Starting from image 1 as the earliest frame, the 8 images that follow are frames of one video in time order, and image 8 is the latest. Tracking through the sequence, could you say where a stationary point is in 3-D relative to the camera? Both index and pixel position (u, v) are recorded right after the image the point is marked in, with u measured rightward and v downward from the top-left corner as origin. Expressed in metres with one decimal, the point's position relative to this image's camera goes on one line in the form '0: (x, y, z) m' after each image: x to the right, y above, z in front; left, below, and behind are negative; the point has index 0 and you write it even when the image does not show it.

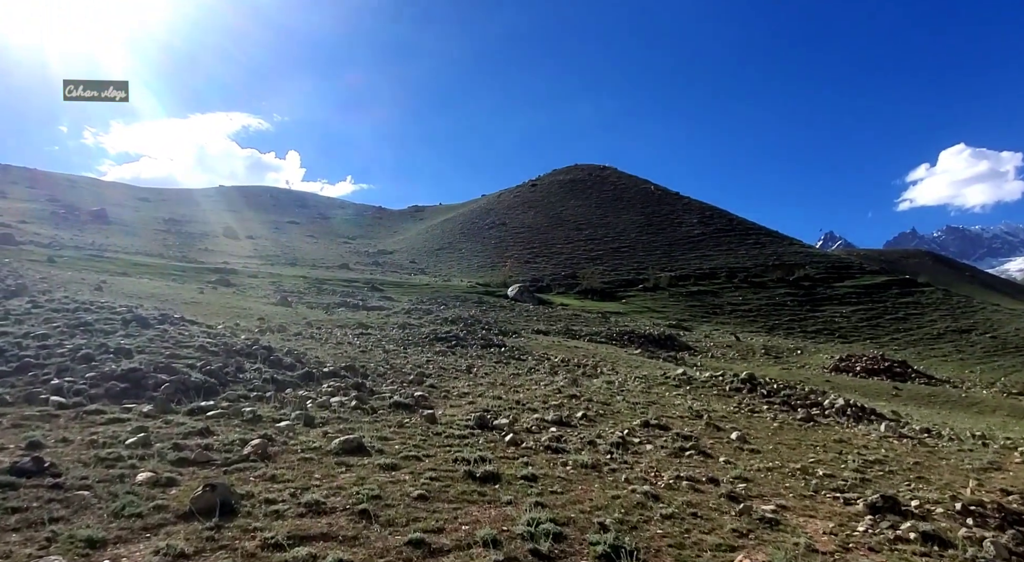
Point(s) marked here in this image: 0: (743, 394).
0: (+6.4, -3.1, +16.2) m
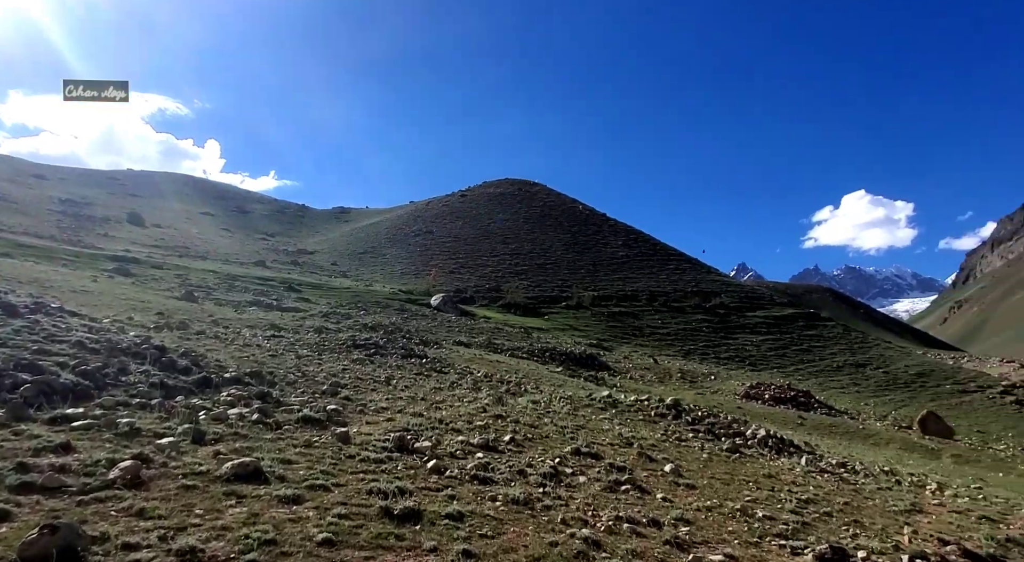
0: (+4.3, -3.8, +16.1) m
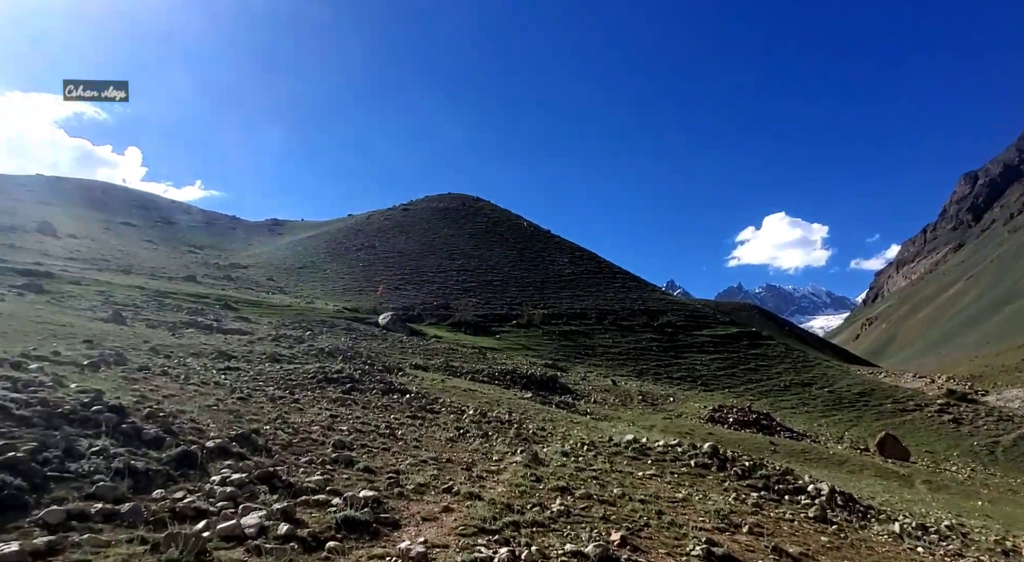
0: (+4.9, -4.6, +14.1) m
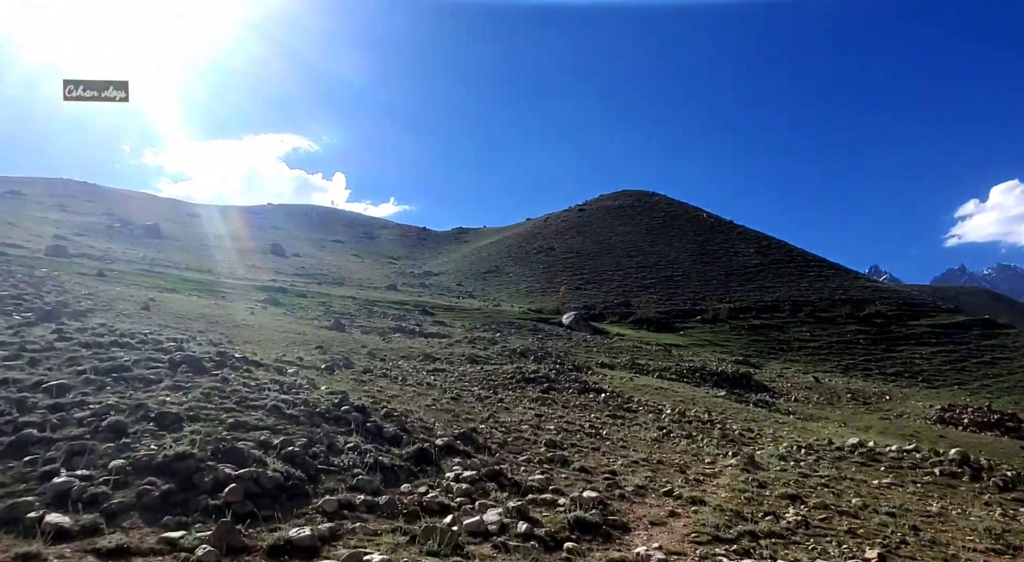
0: (+9.5, -4.2, +11.8) m
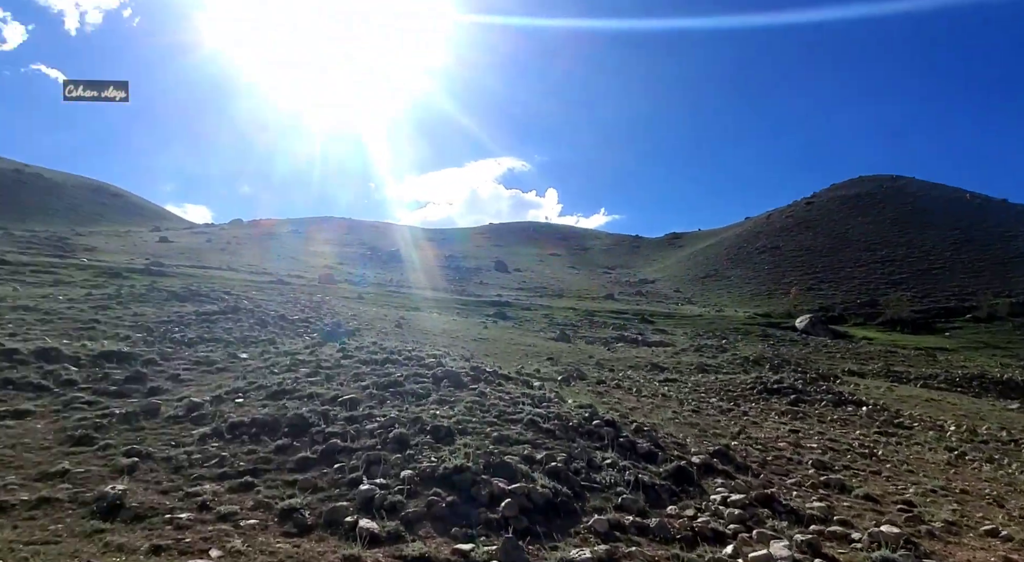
0: (+13.7, -3.6, +7.2) m
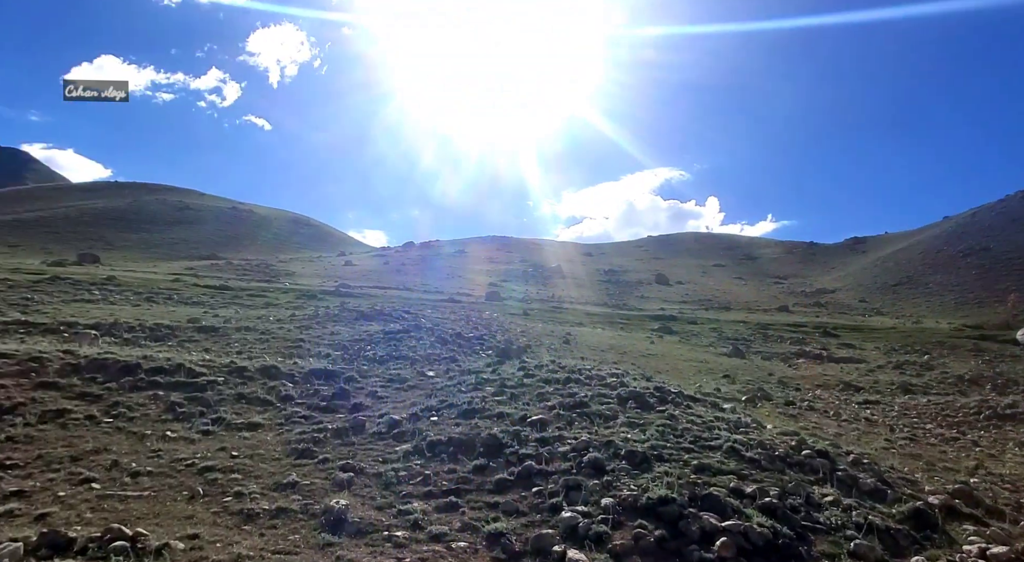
0: (+15.6, -3.3, +3.1) m
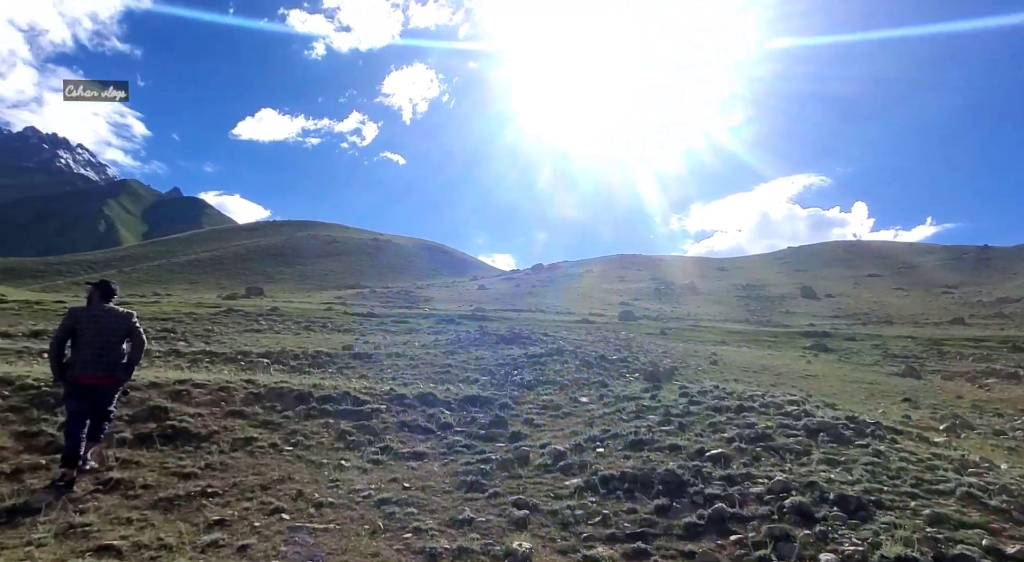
0: (+16.5, -2.8, -0.8) m
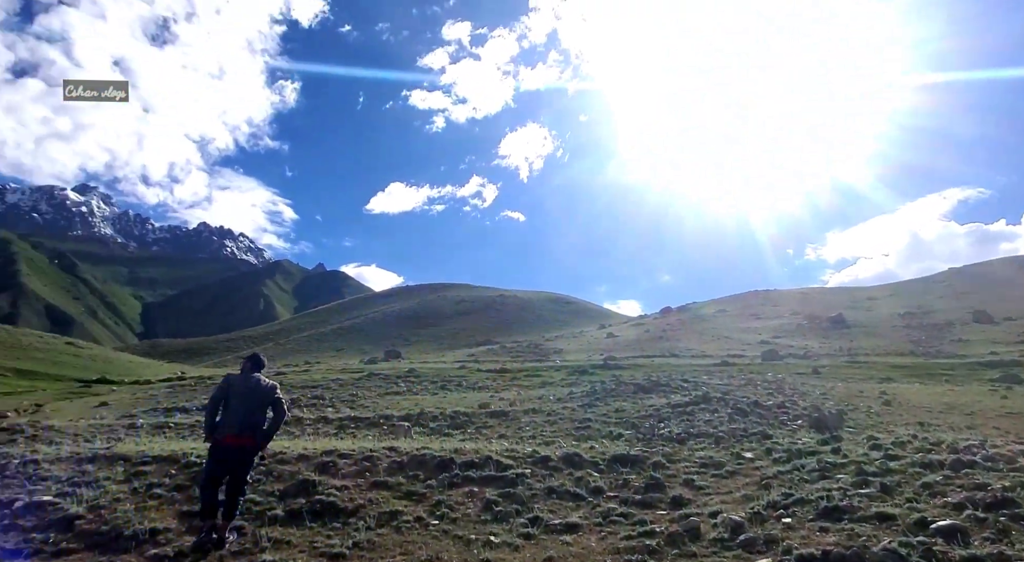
0: (+16.2, -1.2, -5.0) m
